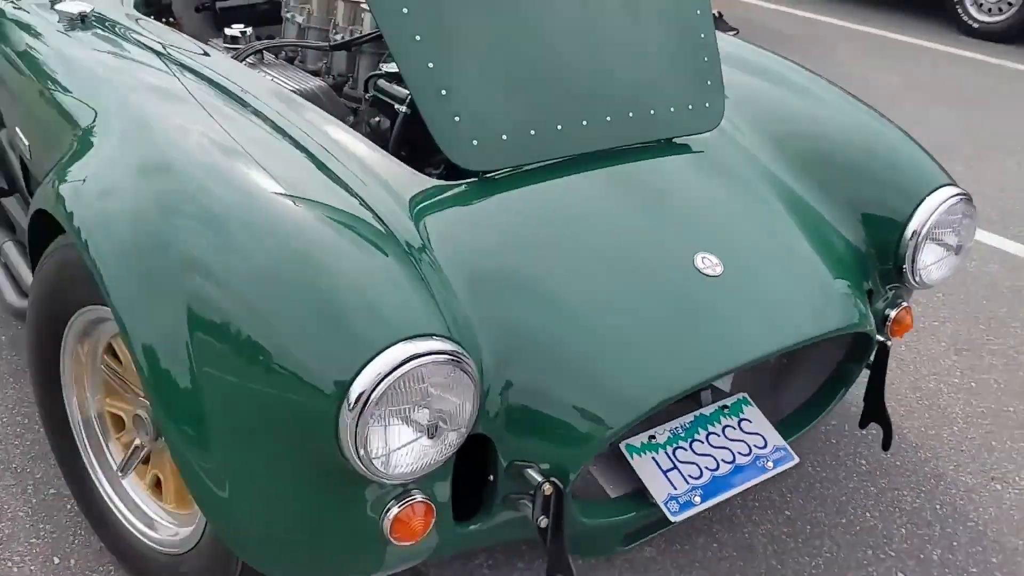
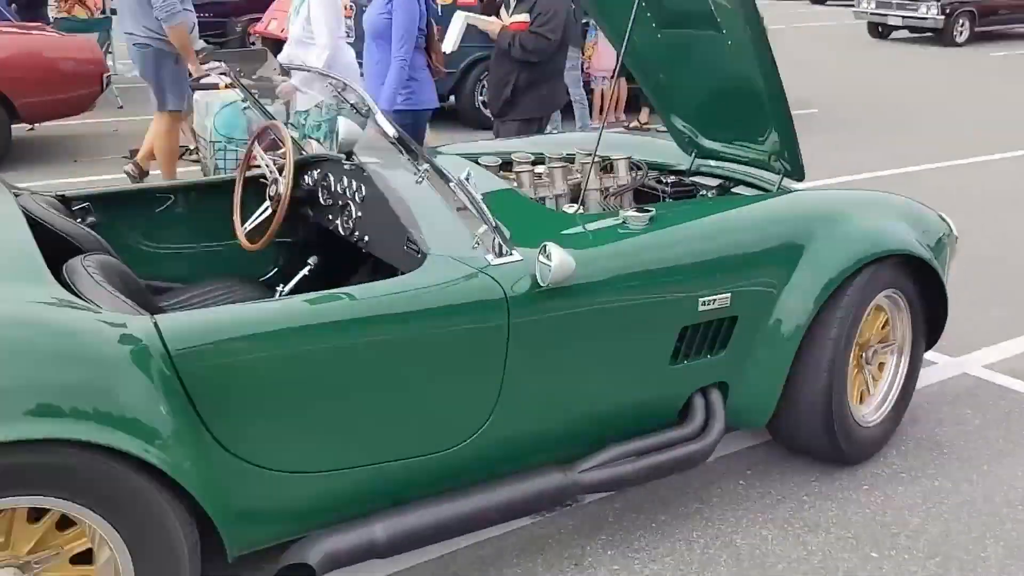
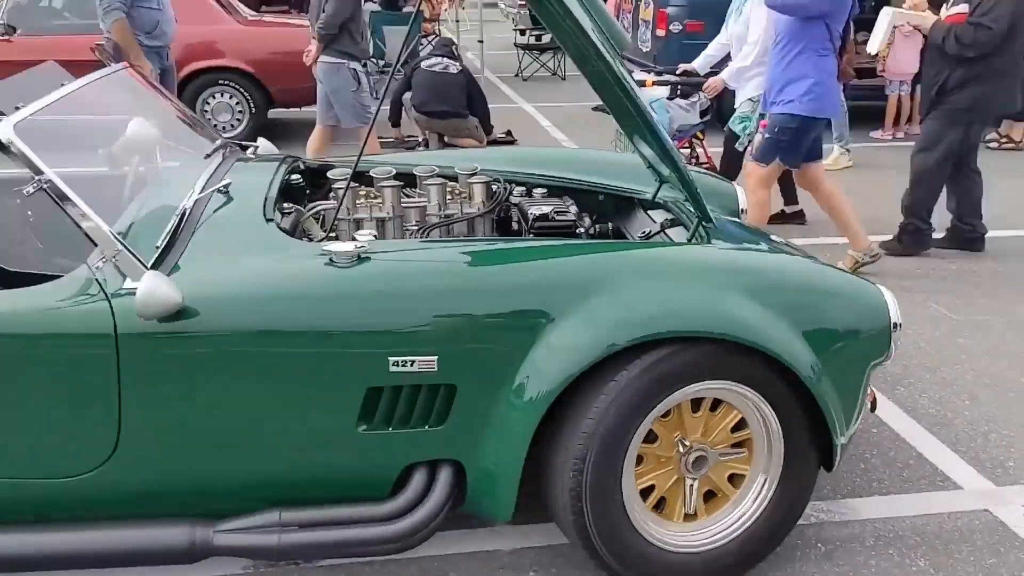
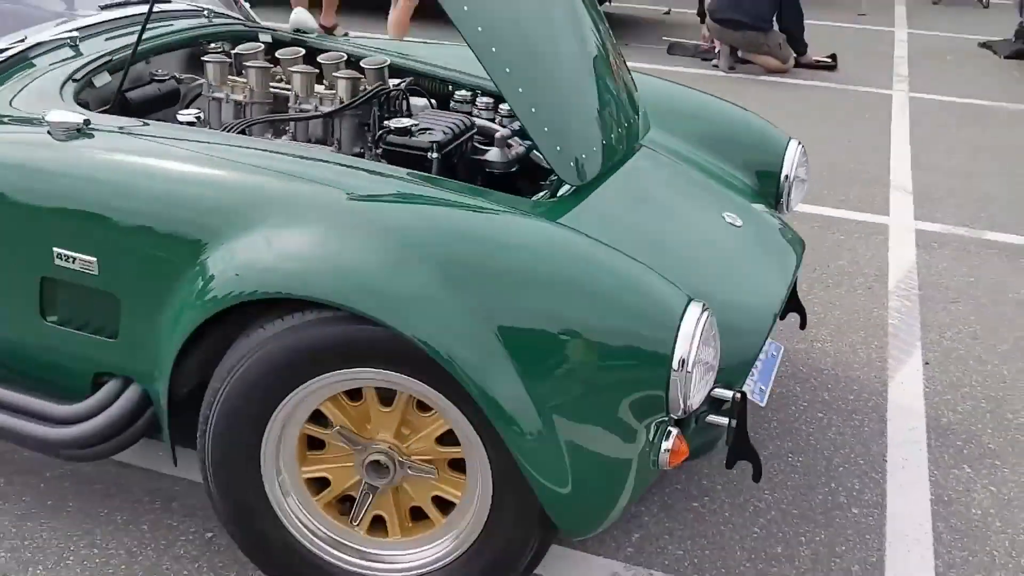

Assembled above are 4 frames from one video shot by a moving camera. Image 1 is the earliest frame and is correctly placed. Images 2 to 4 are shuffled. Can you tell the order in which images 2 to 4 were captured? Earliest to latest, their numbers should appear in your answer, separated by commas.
4, 3, 2
